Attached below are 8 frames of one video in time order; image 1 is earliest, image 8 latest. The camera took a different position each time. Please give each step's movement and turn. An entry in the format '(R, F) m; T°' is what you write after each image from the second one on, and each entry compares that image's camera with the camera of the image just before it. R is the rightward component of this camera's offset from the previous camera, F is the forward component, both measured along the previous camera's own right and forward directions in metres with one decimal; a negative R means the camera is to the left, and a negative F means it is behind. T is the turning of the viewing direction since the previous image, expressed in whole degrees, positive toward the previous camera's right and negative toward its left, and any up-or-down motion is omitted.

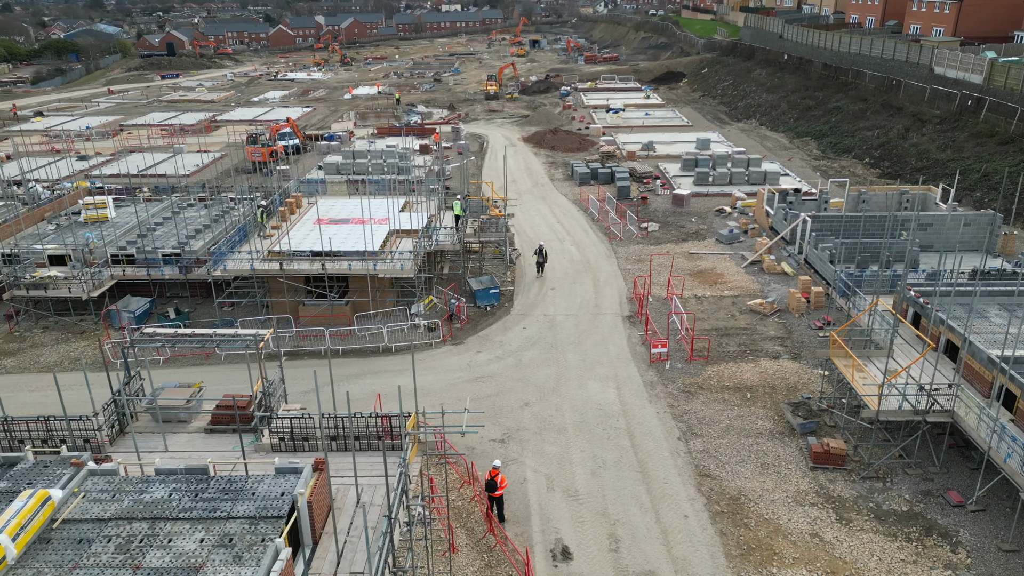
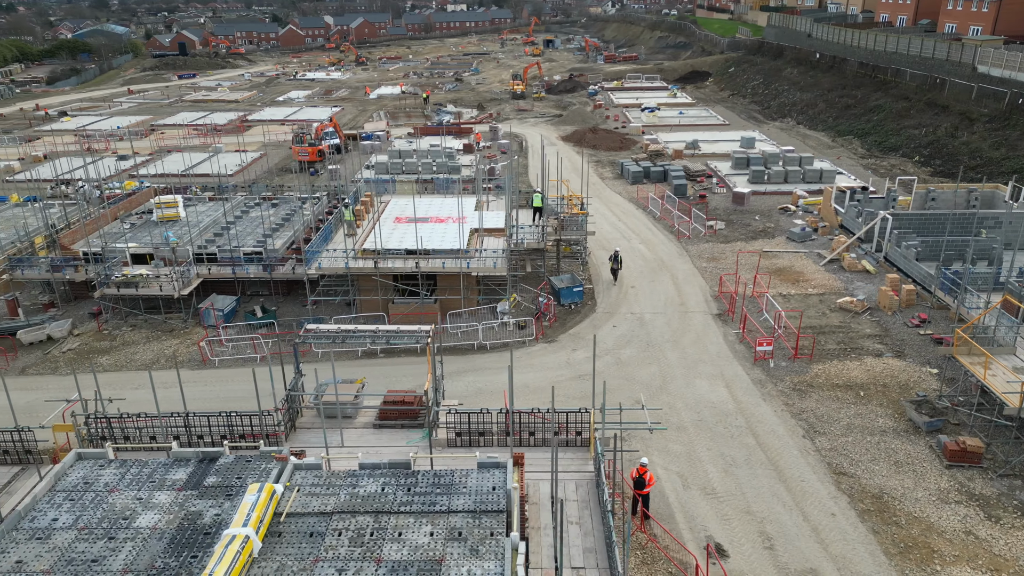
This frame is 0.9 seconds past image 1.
(-3.2, 0.0) m; 0°
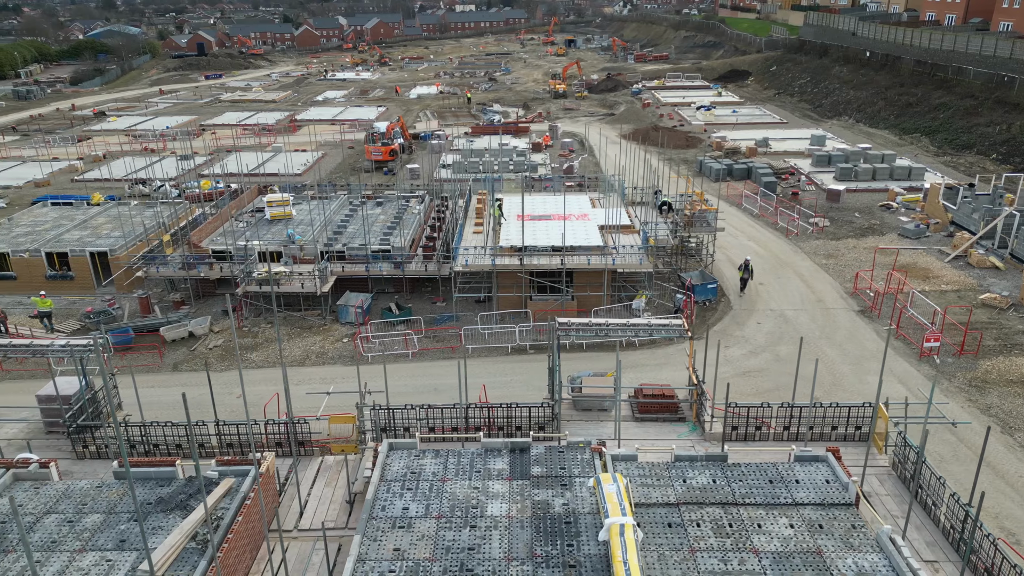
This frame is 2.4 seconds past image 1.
(-5.0, -0.1) m; 0°
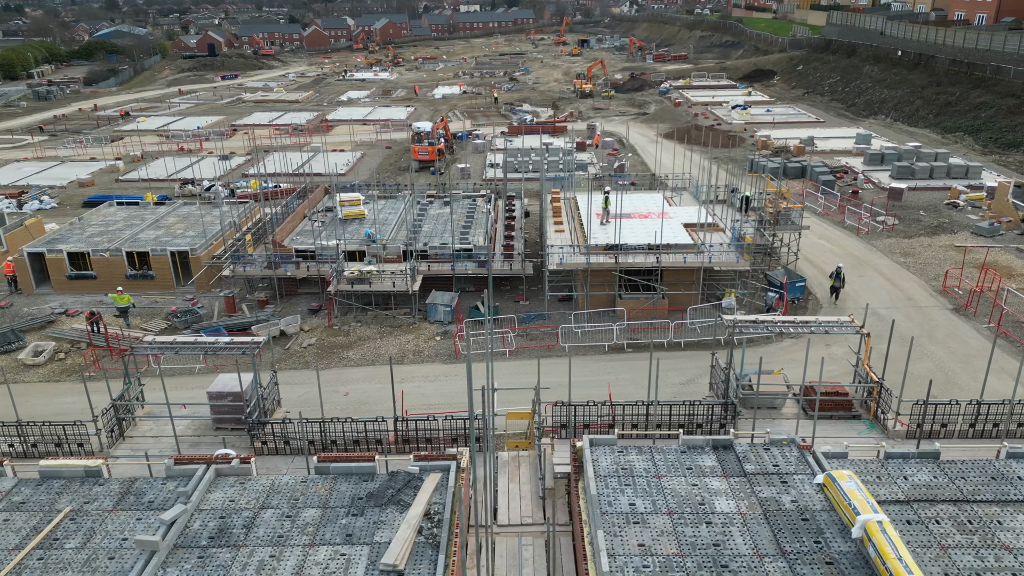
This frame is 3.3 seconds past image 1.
(-3.3, 0.0) m; 0°
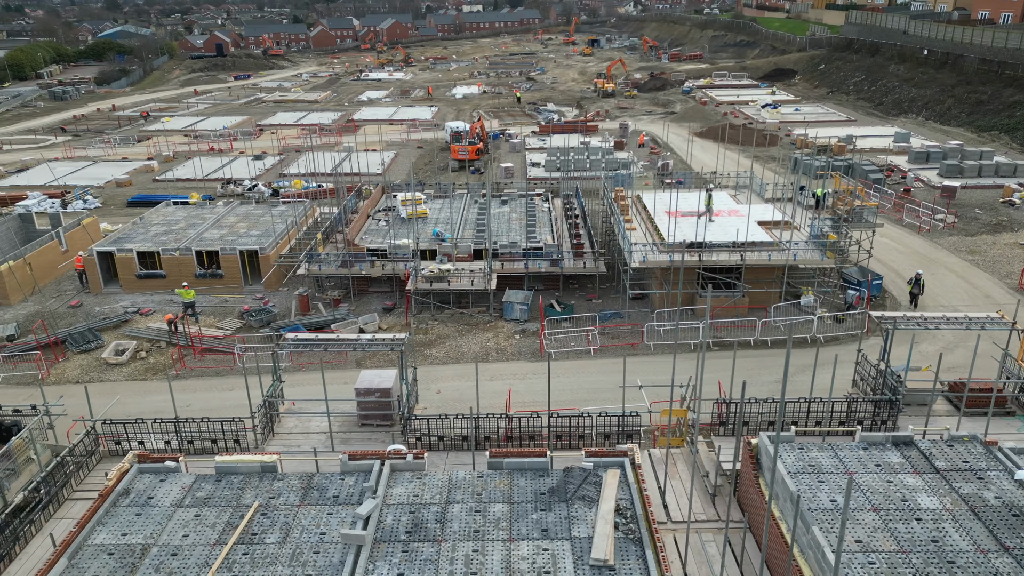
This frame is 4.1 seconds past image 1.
(-2.9, 0.0) m; 0°
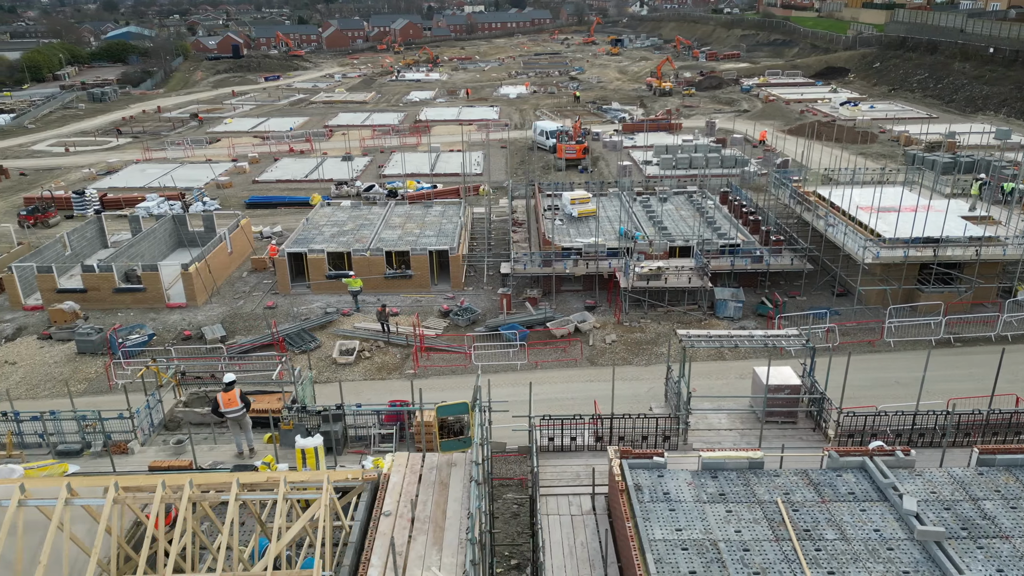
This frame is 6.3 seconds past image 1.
(-8.4, +0.1) m; 0°
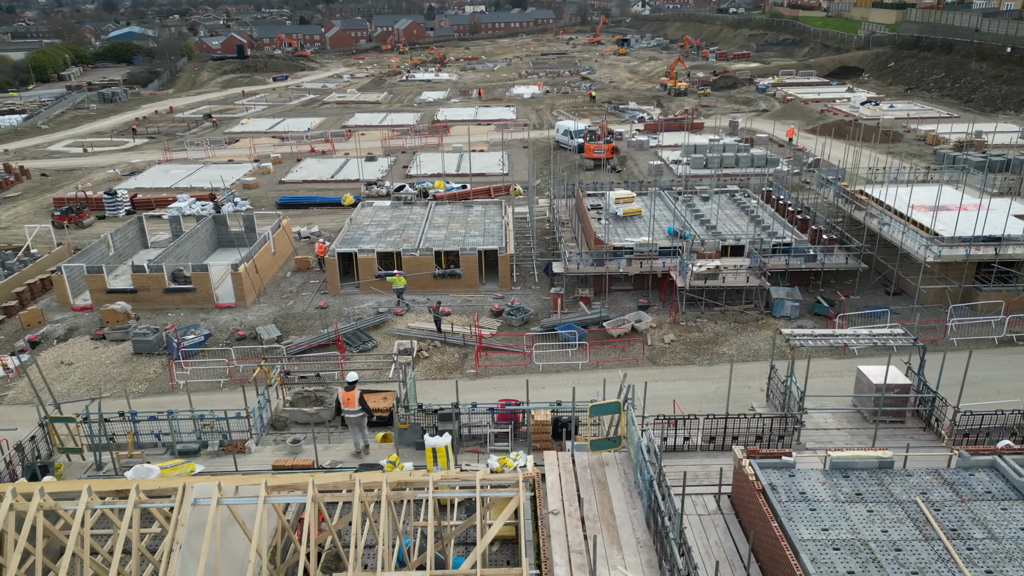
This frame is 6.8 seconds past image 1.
(-2.2, 0.0) m; 0°
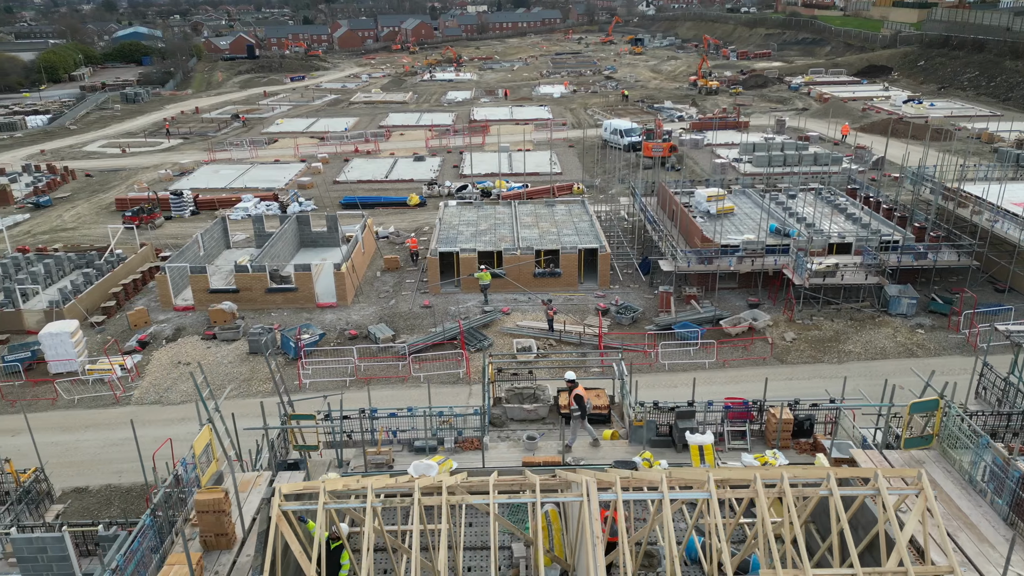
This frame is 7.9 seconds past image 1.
(-4.5, +0.1) m; 0°
